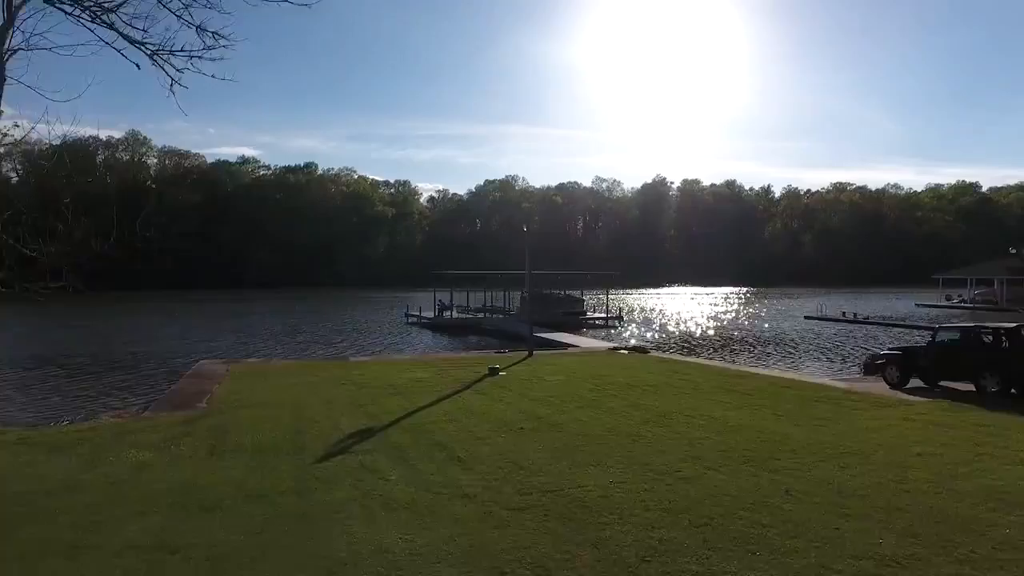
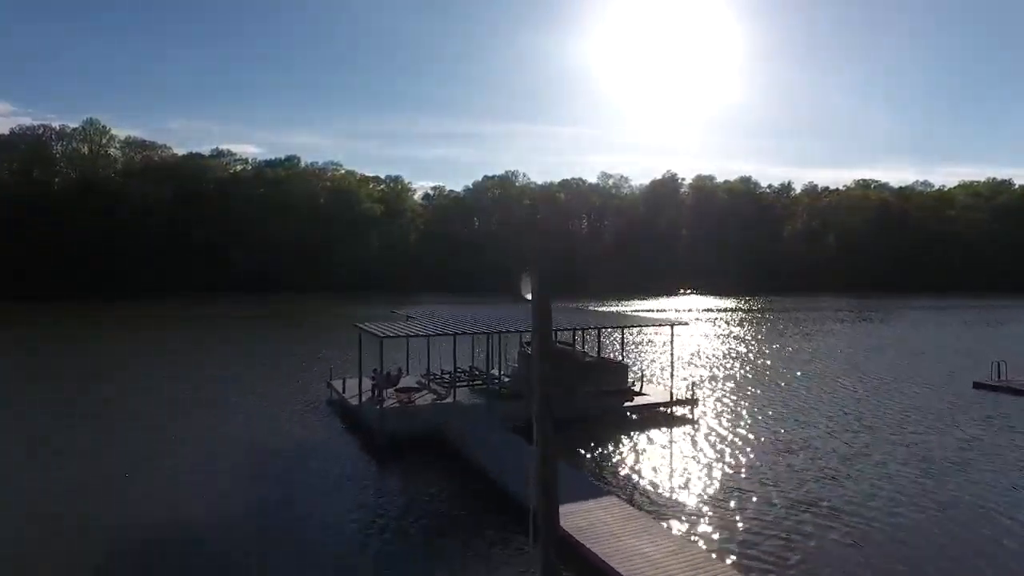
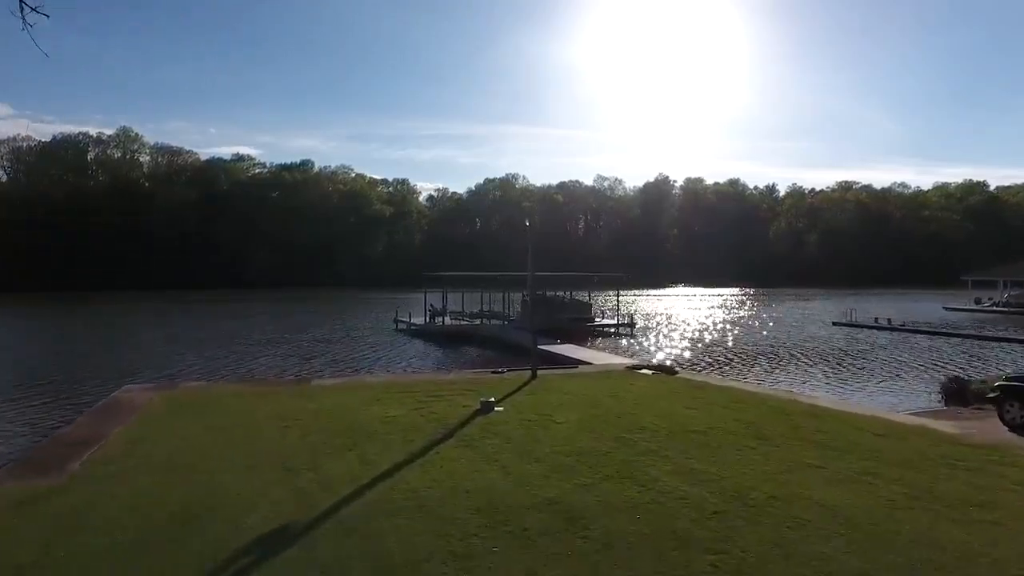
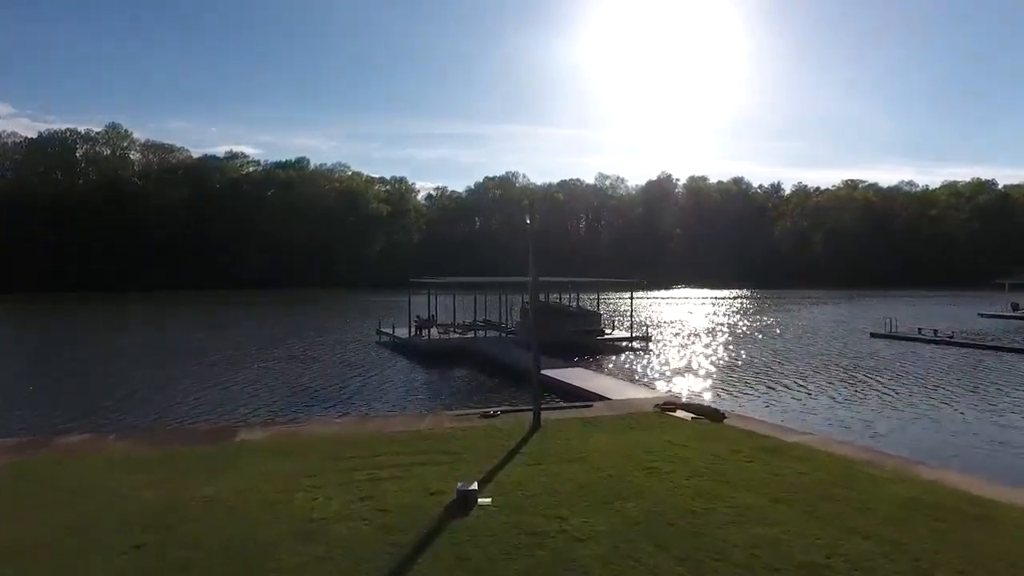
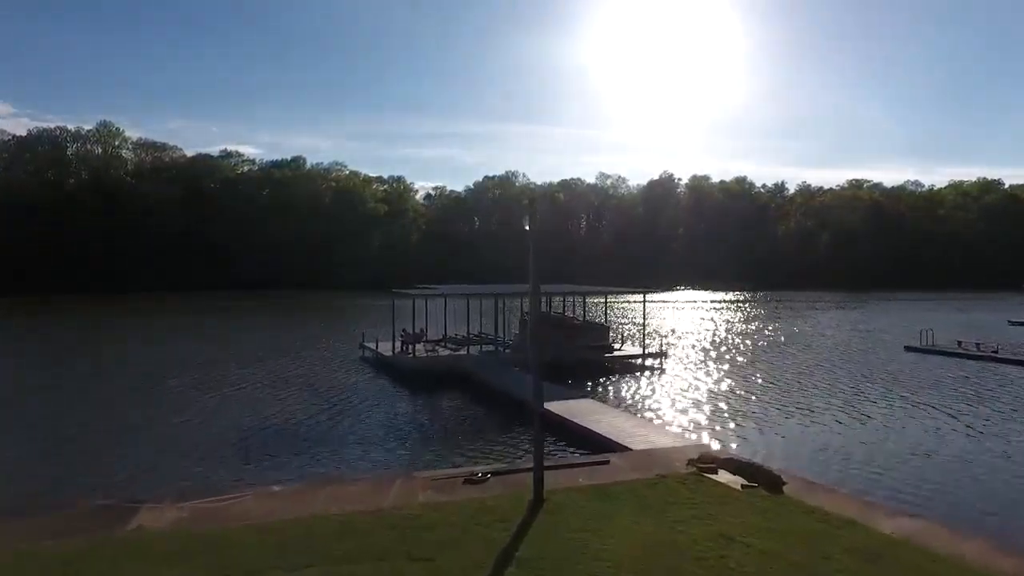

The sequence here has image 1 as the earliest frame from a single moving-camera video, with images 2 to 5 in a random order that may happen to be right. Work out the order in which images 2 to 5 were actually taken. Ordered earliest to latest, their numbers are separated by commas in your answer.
3, 4, 5, 2
